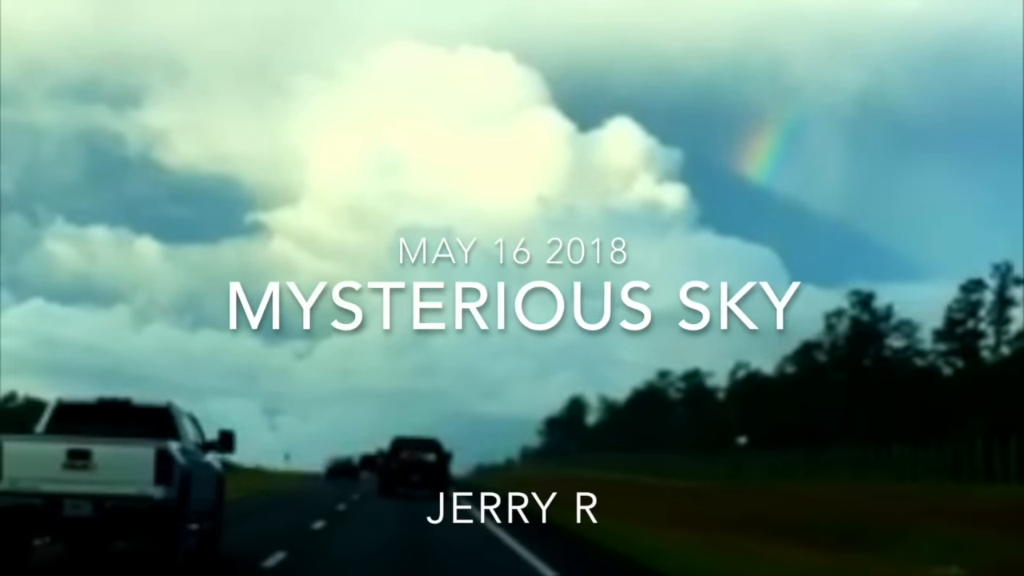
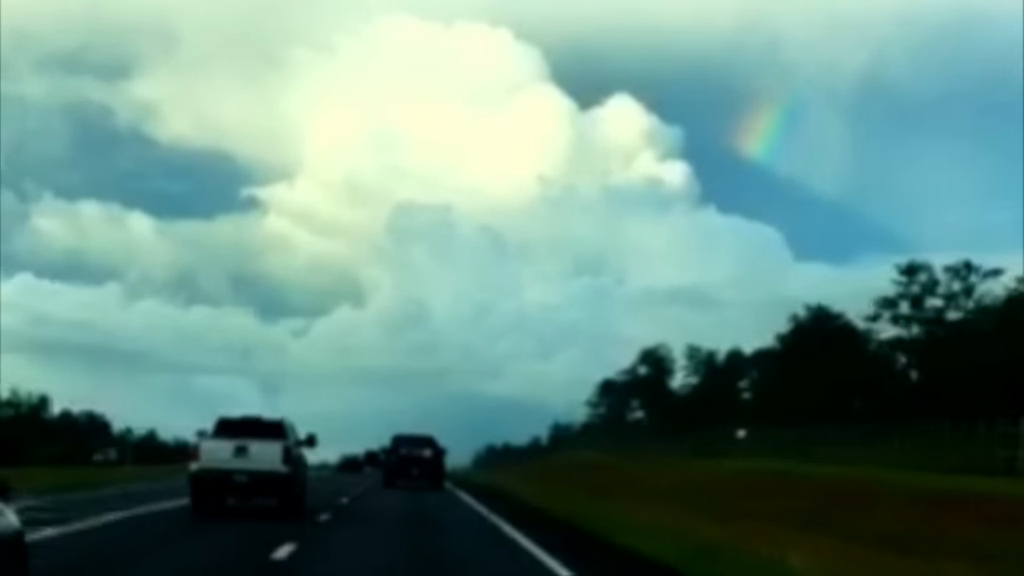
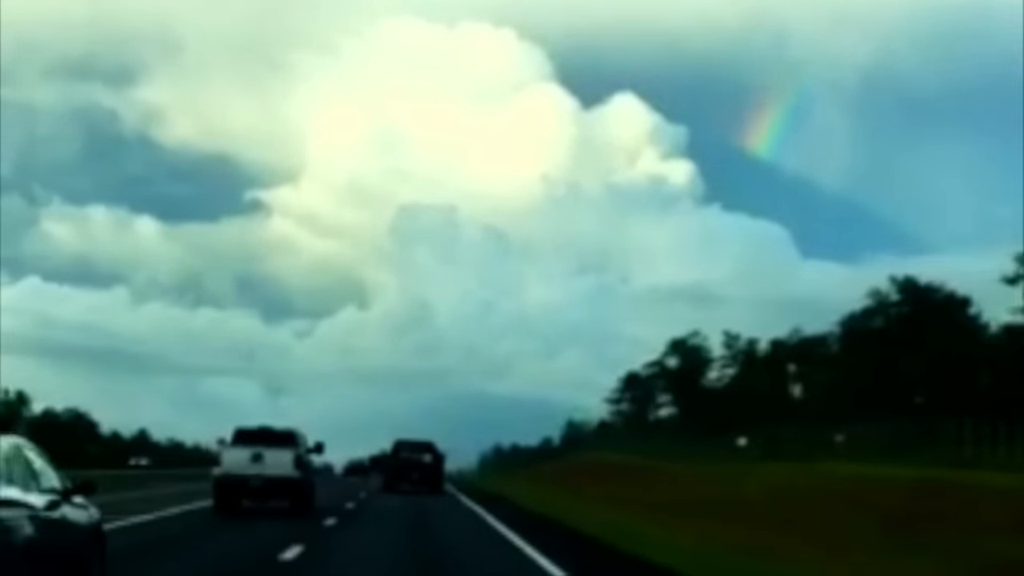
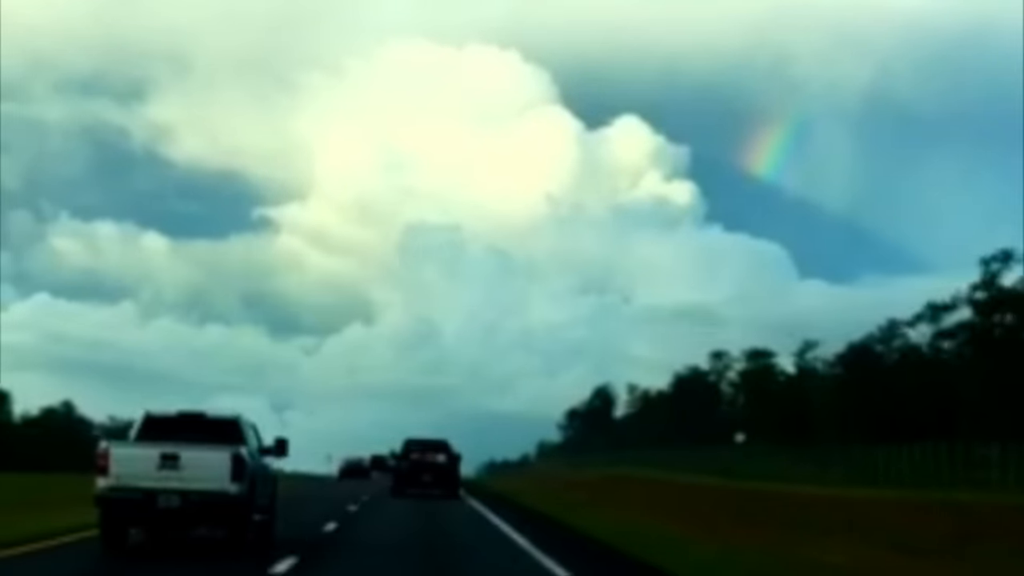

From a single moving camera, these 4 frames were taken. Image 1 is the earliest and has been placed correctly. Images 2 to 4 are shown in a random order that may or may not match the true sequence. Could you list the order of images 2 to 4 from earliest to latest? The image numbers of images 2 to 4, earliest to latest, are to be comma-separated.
4, 2, 3
